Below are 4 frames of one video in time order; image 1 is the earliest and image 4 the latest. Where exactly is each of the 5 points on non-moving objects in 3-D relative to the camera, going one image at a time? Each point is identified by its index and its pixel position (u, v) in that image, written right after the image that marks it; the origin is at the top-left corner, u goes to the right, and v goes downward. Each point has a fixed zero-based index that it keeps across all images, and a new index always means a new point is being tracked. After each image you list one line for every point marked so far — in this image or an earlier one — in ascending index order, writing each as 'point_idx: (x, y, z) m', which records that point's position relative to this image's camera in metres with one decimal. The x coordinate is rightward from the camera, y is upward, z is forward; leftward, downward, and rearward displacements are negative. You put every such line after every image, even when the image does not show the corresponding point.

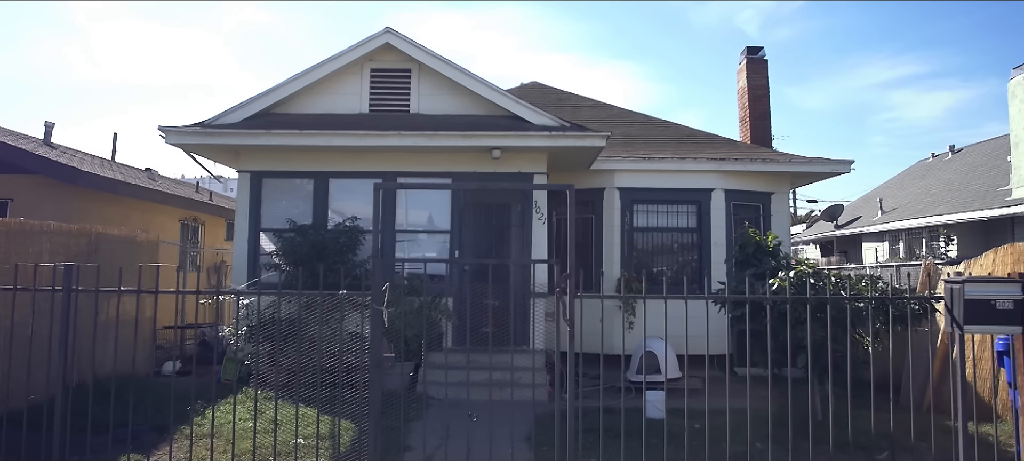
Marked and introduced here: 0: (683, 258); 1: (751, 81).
0: (+2.5, -0.4, +9.8) m
1: (+4.3, +2.7, +12.3) m
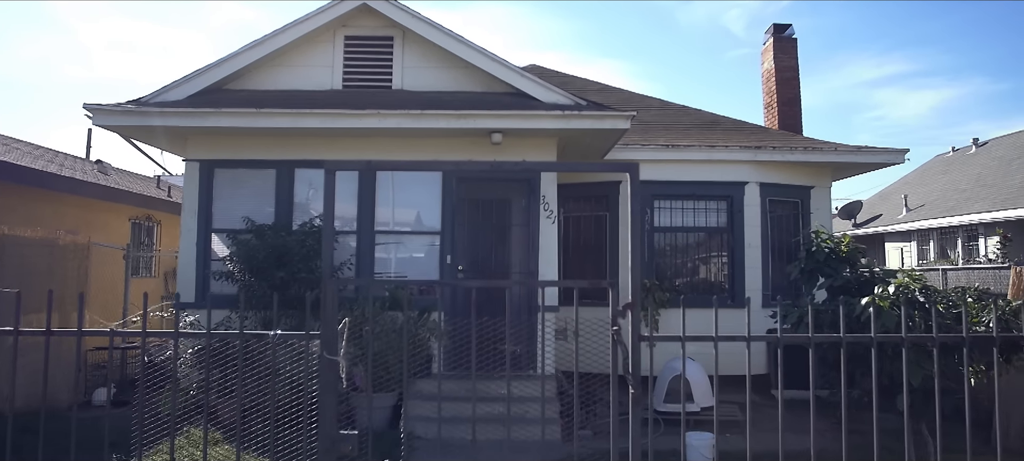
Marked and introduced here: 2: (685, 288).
0: (+2.5, -0.4, +8.4) m
1: (+4.3, +2.7, +10.9) m
2: (+2.1, -0.7, +8.3) m
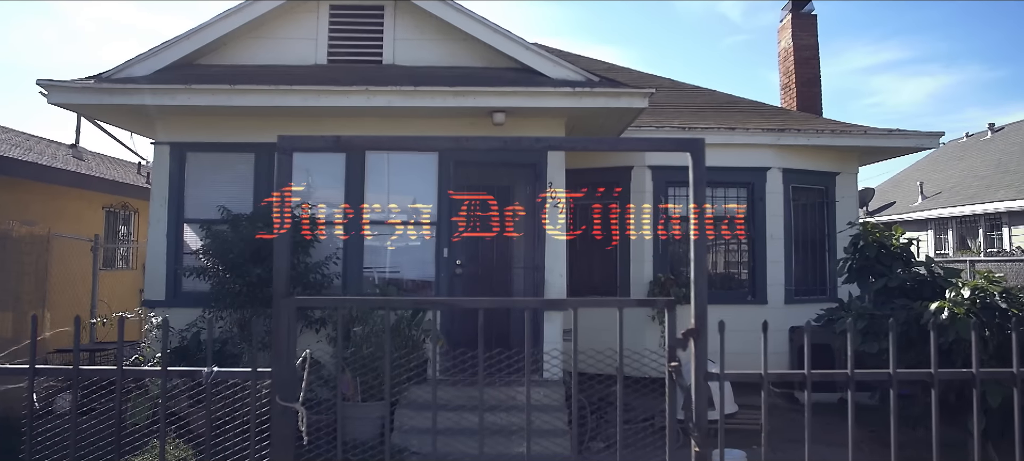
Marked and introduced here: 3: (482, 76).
0: (+2.5, -0.3, +7.8) m
1: (+4.3, +2.9, +10.2) m
2: (+2.1, -0.6, +7.7) m
3: (-0.3, +1.4, +6.3) m
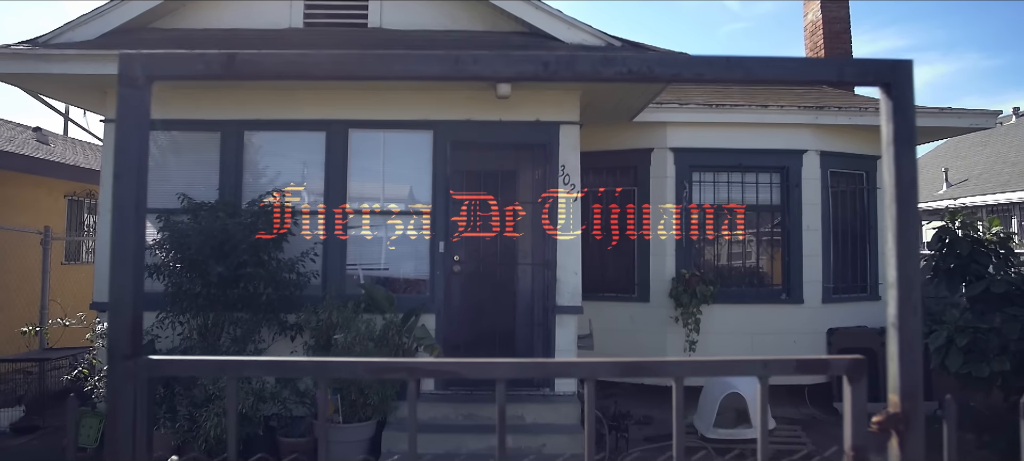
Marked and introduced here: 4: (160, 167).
0: (+2.5, -0.2, +6.9) m
1: (+4.3, +3.0, +9.3) m
2: (+2.2, -0.5, +6.8) m
3: (-0.2, +1.5, +5.4) m
4: (-2.9, +0.5, +5.7) m
